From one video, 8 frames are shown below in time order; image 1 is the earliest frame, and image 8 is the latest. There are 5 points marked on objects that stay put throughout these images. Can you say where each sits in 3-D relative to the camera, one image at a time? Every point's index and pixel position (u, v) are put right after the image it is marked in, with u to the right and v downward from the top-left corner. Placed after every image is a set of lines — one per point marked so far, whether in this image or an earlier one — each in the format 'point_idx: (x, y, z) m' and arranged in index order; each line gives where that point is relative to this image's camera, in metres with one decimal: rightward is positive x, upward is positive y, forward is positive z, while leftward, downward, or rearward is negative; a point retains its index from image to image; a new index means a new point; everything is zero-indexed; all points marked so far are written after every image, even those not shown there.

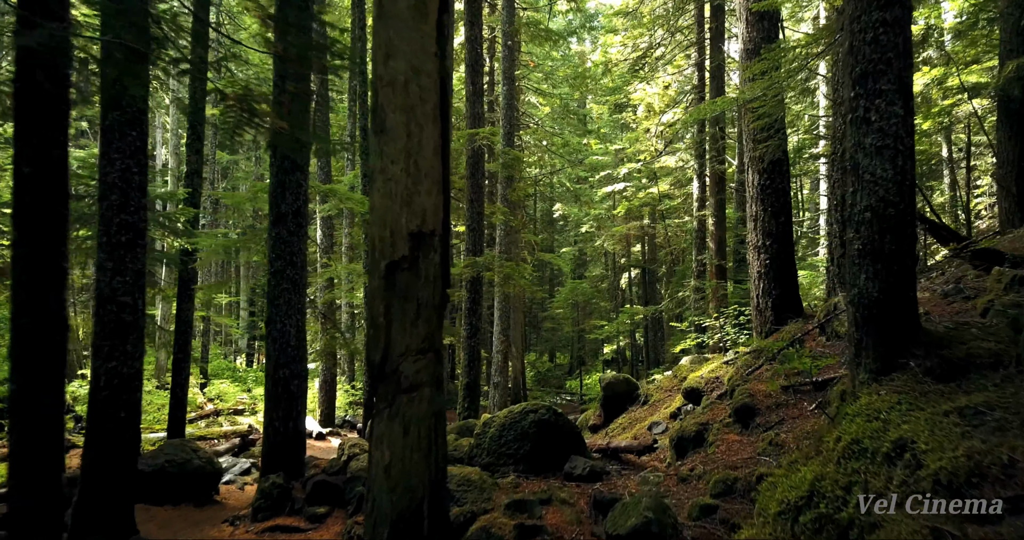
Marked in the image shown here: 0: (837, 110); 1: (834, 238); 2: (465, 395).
0: (+5.3, +2.6, +8.6) m
1: (+5.3, +0.5, +8.6) m
2: (-0.9, -2.5, +10.3) m
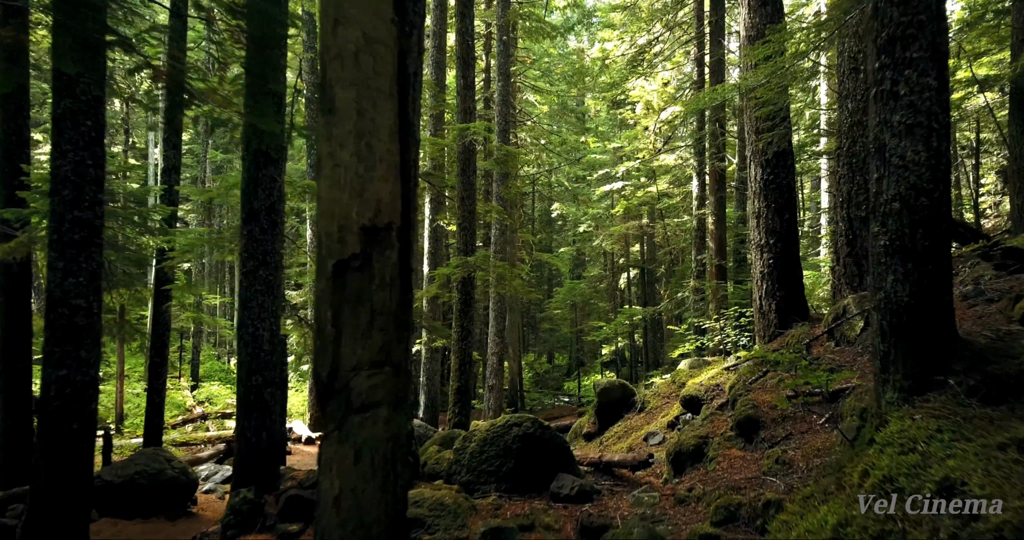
0: (+5.2, +2.6, +8.2) m
1: (+5.2, +0.5, +8.2) m
2: (-1.1, -2.5, +10.0) m
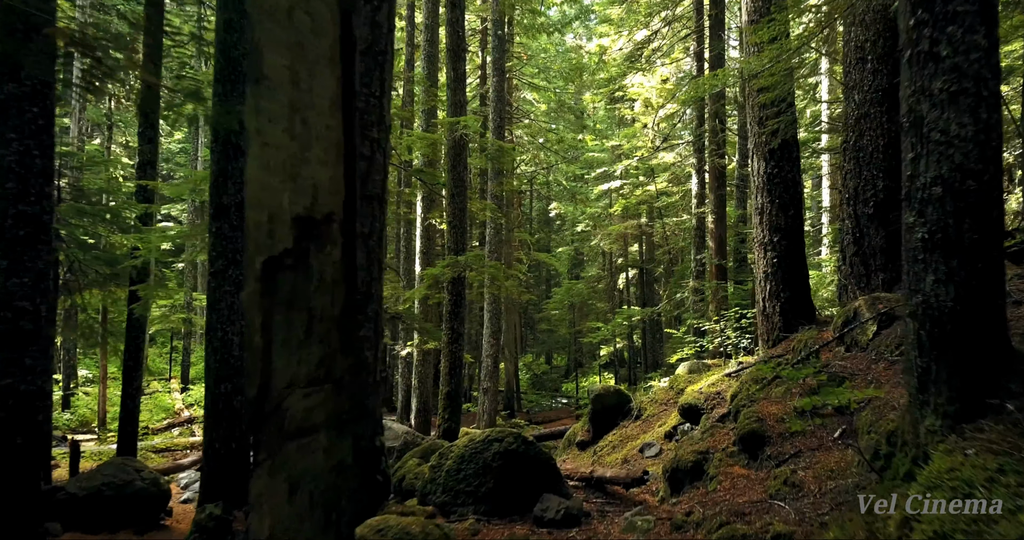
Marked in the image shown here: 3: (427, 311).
0: (+5.1, +2.7, +7.8) m
1: (+5.0, +0.5, +7.8) m
2: (-1.2, -2.5, +9.6) m
3: (-2.1, -1.0, +12.7) m
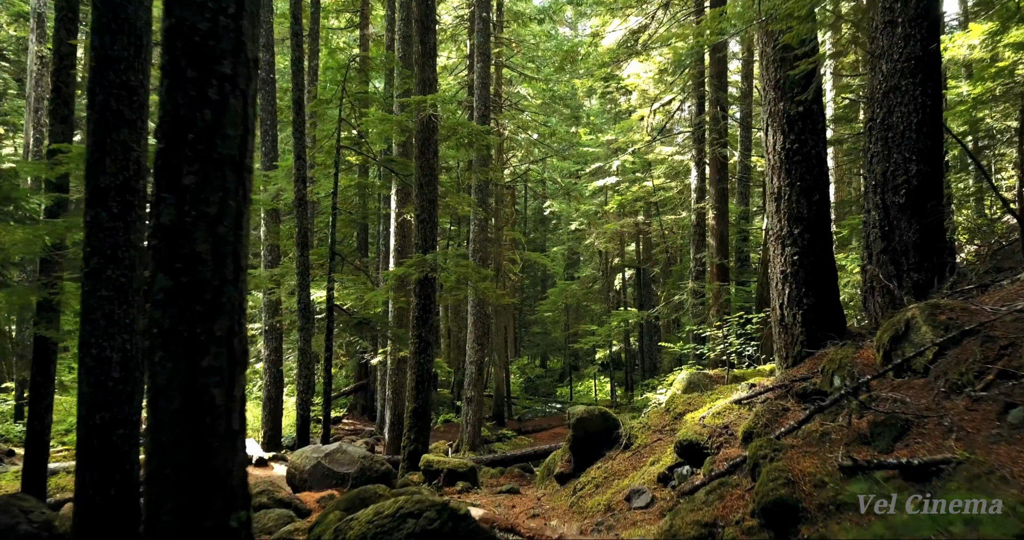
0: (+4.7, +2.7, +6.7) m
1: (+4.6, +0.6, +6.7) m
2: (-1.6, -2.5, +8.5) m
3: (-2.5, -1.0, +11.5) m
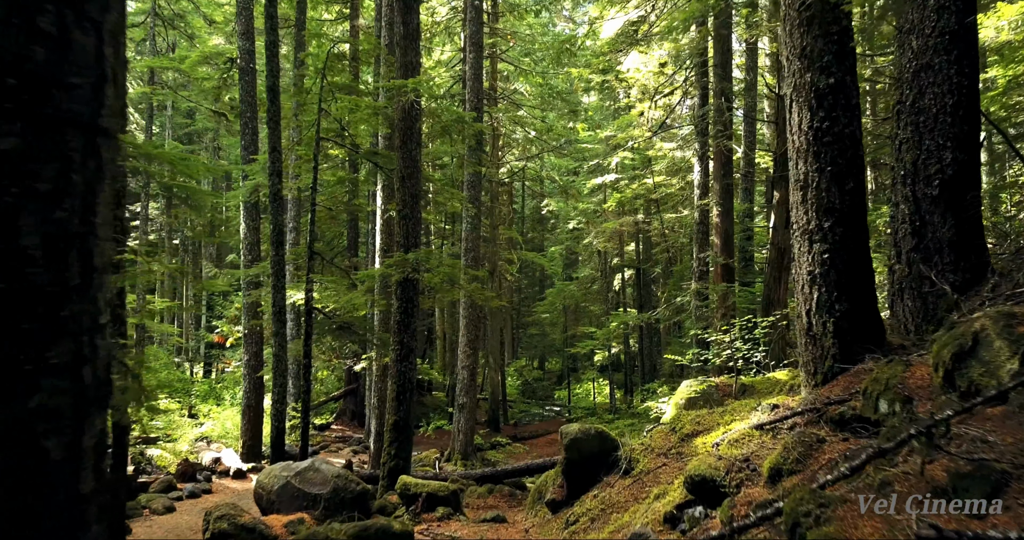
0: (+4.5, +2.7, +6.0) m
1: (+4.5, +0.5, +6.0) m
2: (-1.8, -2.5, +7.8) m
3: (-2.6, -1.0, +10.8) m
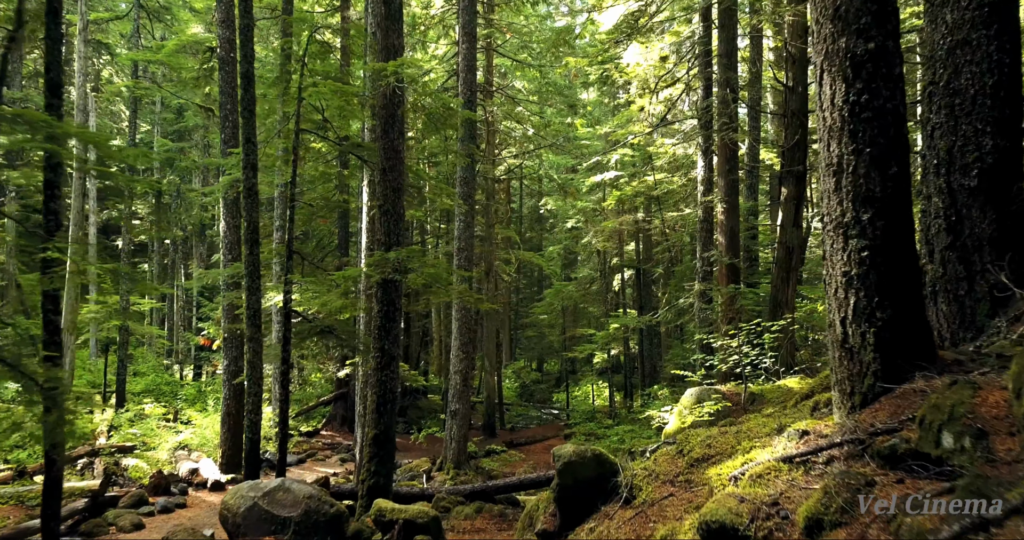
0: (+4.4, +2.6, +5.4) m
1: (+4.4, +0.5, +5.4) m
2: (-1.9, -2.5, +7.1) m
3: (-2.8, -1.0, +10.2) m
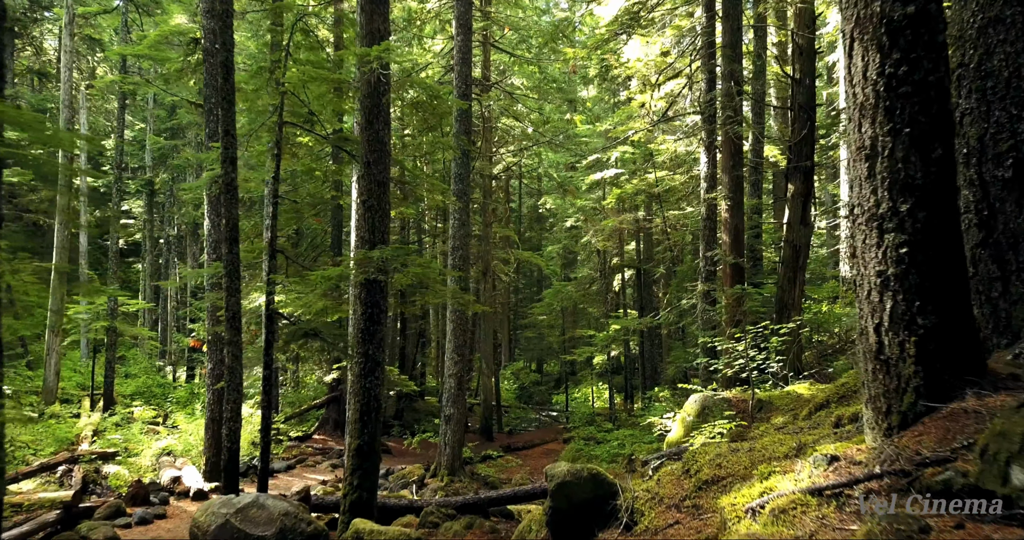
0: (+4.3, +2.7, +5.0) m
1: (+4.3, +0.5, +4.9) m
2: (-2.0, -2.5, +6.7) m
3: (-2.9, -1.0, +9.8) m
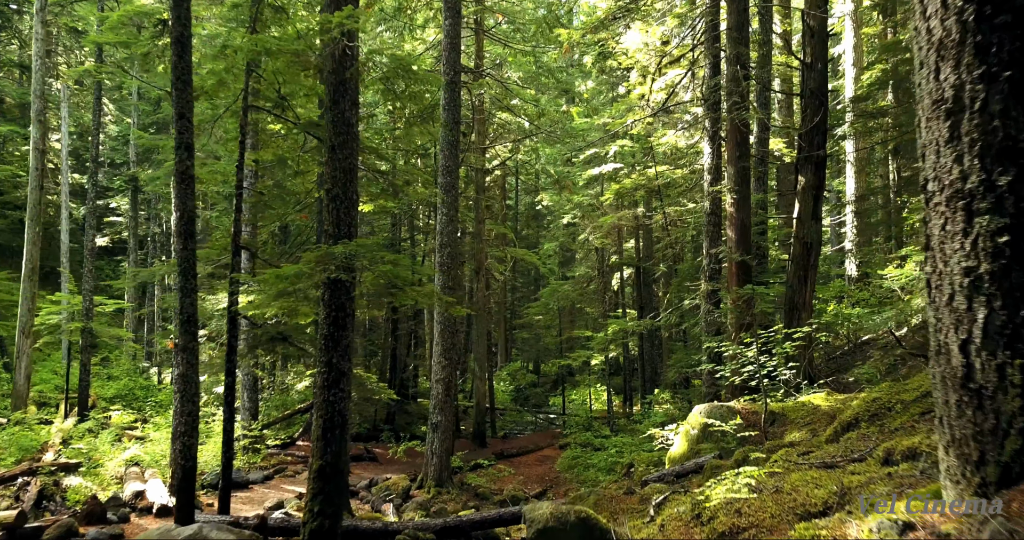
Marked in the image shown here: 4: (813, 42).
0: (+4.1, +2.7, +4.2) m
1: (+4.1, +0.6, +4.2) m
2: (-2.2, -2.5, +5.9) m
3: (-3.1, -1.0, +9.0) m
4: (+5.5, +4.2, +9.5) m
